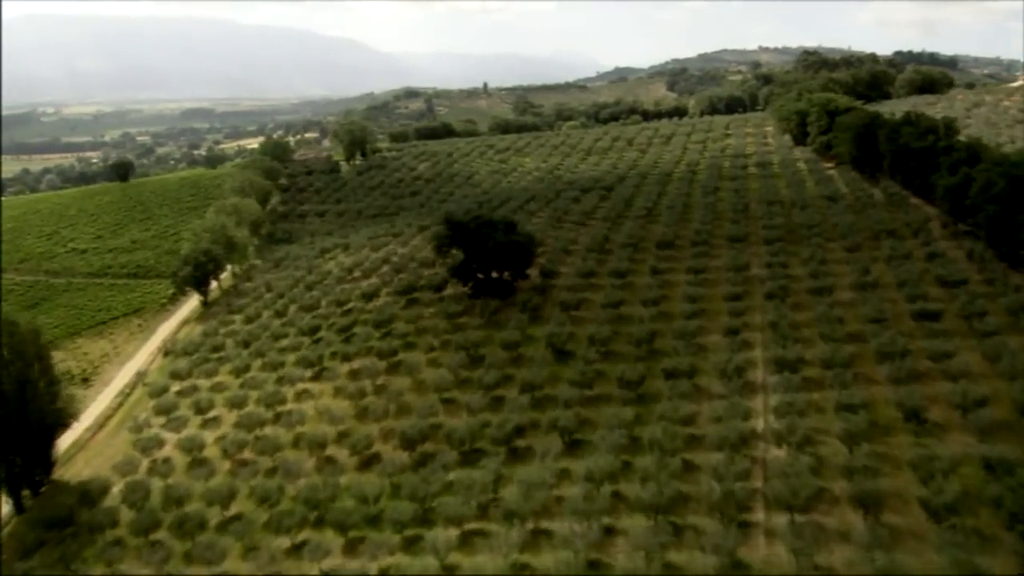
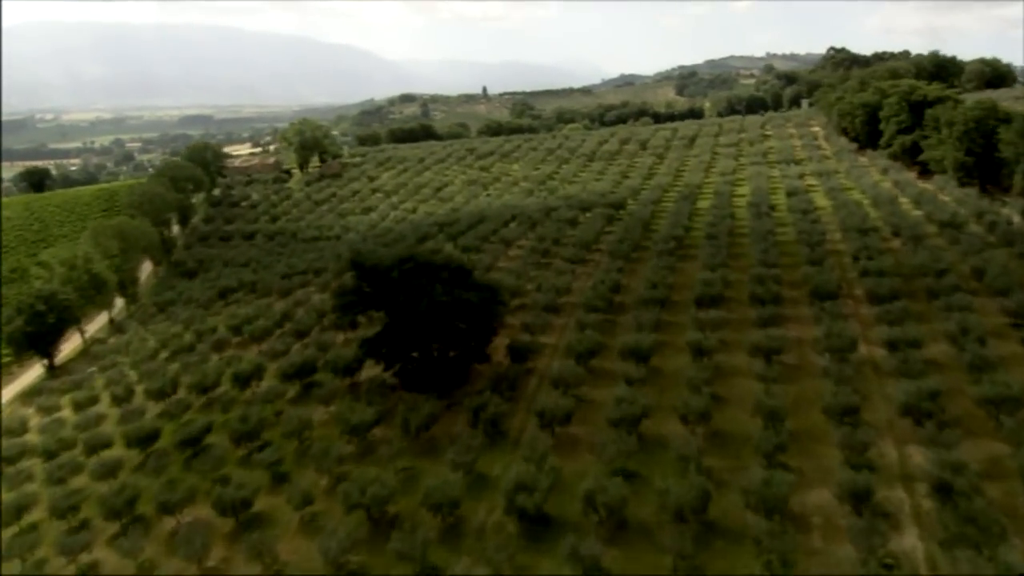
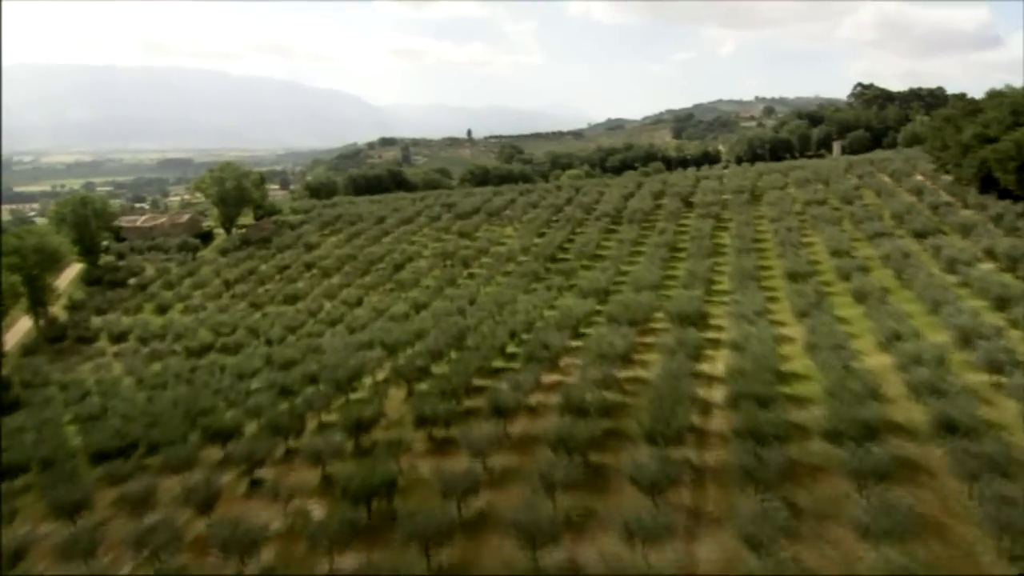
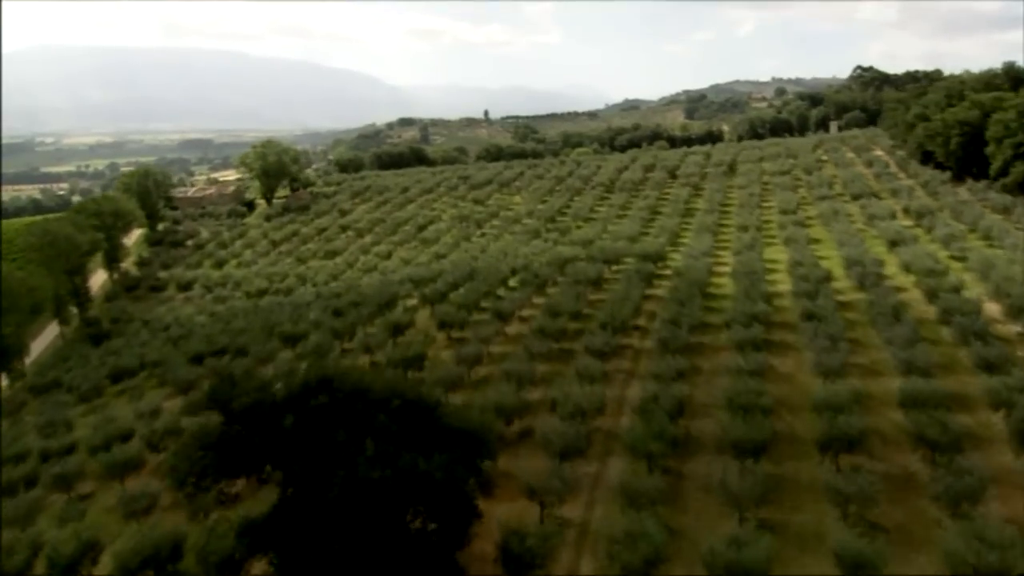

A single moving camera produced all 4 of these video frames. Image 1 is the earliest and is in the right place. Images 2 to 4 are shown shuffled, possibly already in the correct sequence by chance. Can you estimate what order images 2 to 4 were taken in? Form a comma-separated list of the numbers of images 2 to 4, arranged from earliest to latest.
2, 4, 3
